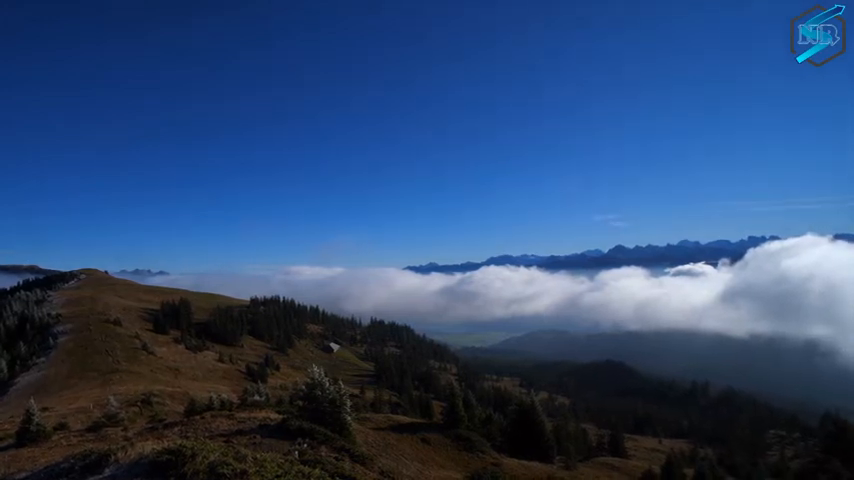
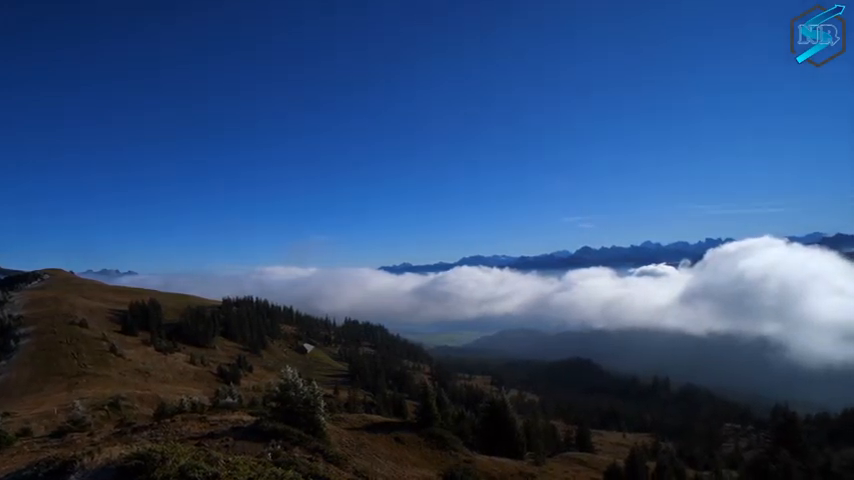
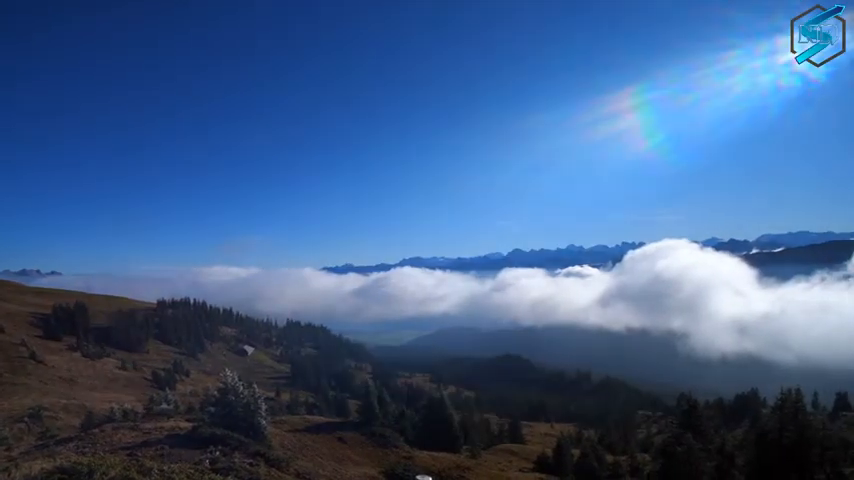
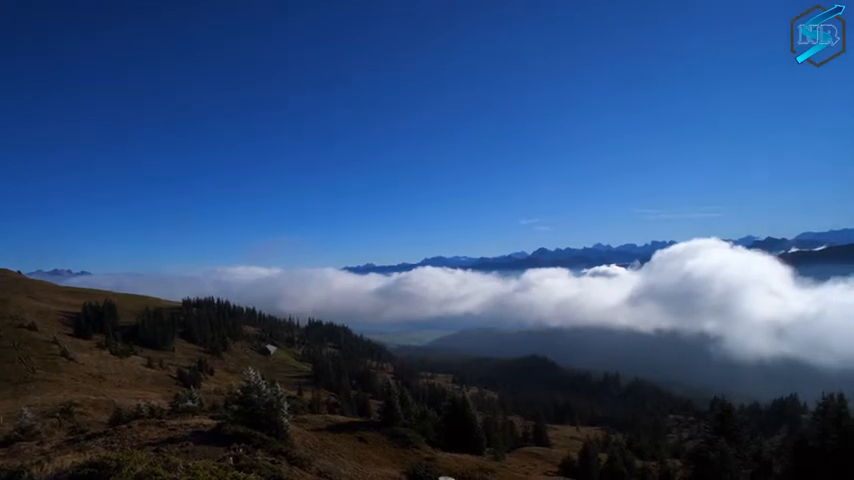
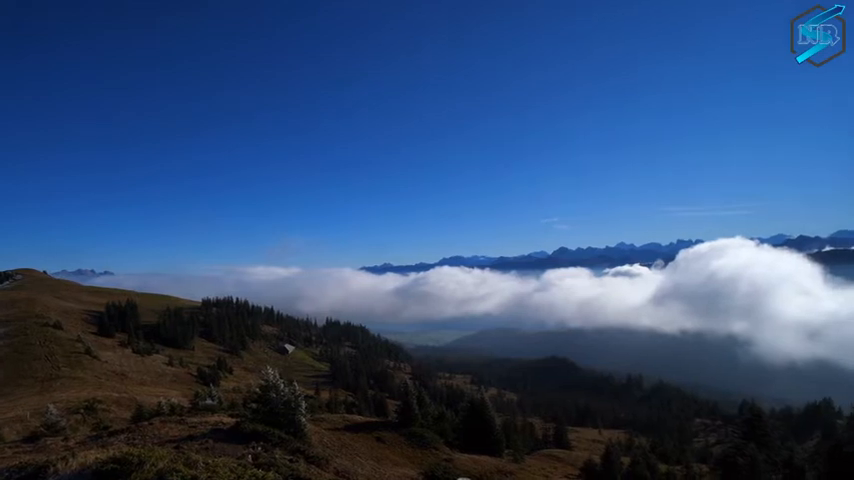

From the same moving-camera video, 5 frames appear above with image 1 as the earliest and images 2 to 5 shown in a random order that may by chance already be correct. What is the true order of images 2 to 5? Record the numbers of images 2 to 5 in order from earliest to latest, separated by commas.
2, 5, 4, 3
